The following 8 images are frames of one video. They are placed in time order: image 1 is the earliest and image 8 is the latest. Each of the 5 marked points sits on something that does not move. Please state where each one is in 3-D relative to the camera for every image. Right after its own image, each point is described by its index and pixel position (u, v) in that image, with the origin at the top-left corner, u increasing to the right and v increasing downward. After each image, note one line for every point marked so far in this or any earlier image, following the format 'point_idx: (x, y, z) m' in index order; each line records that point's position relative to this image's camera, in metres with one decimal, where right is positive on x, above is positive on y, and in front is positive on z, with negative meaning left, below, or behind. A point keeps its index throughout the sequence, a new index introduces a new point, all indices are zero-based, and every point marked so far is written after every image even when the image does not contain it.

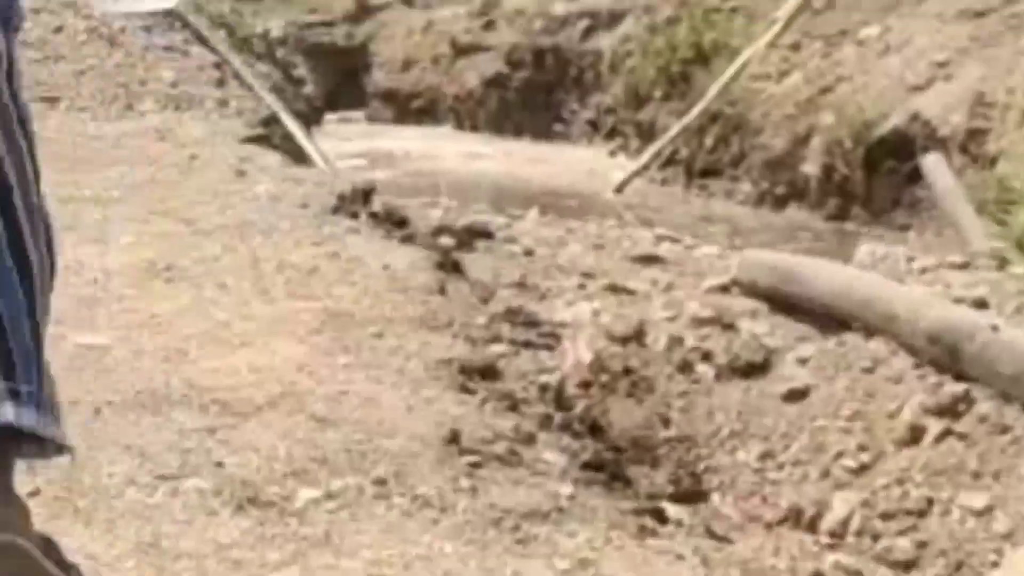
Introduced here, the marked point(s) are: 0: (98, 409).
0: (-1.3, -0.4, +3.1) m
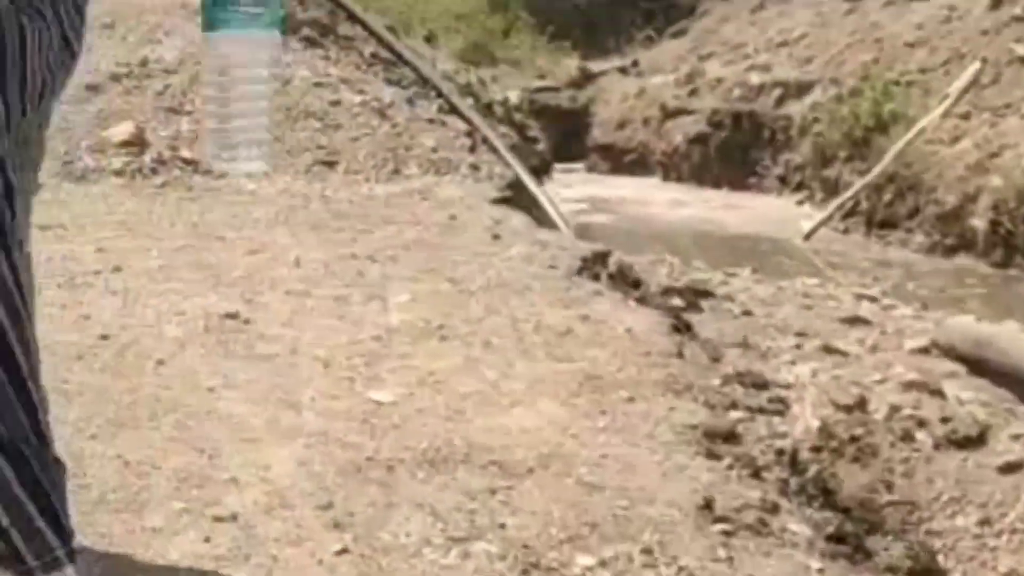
0: (-0.4, -0.6, +3.2) m
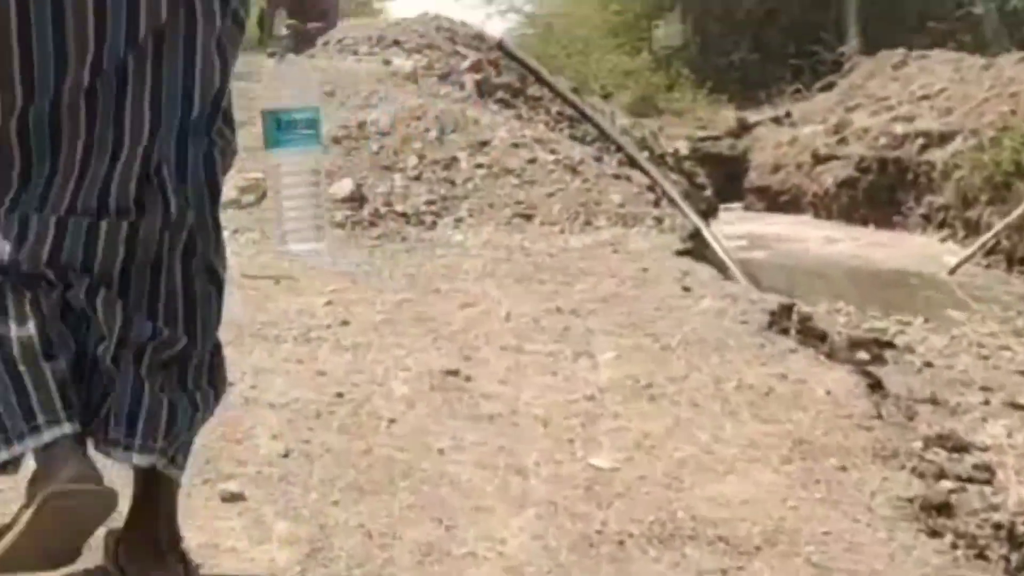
0: (+0.3, -0.8, +3.0) m
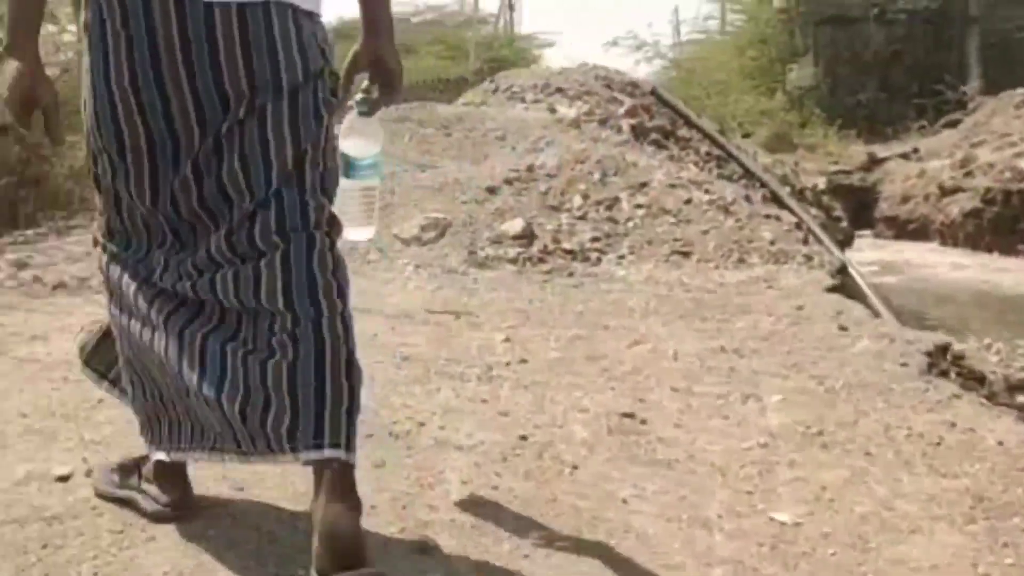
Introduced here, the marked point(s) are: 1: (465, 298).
0: (+0.8, -0.9, +2.8) m
1: (-0.2, 0.0, +4.3) m
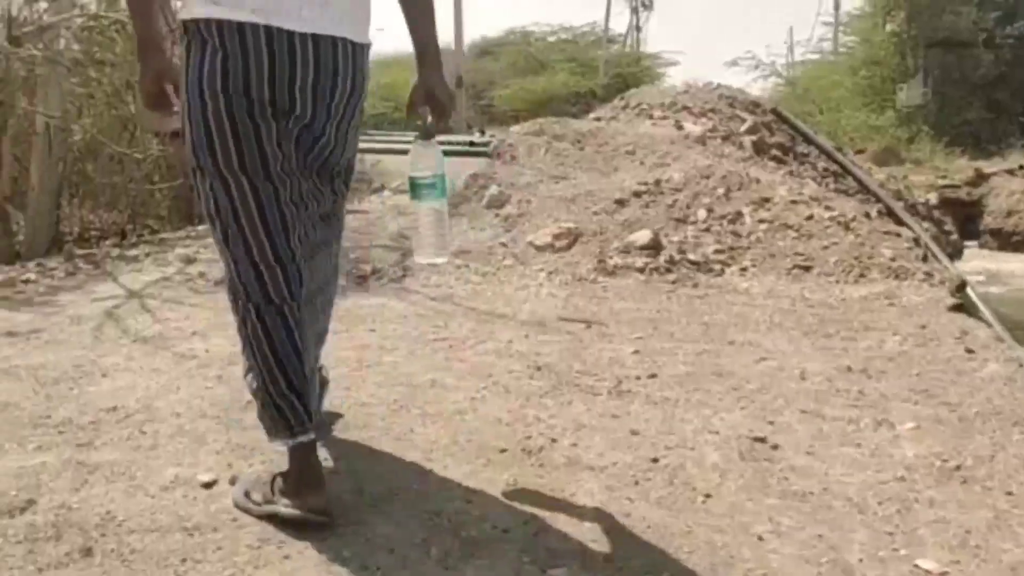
0: (+1.1, -1.0, +2.6) m
1: (+0.3, -0.1, +4.2) m
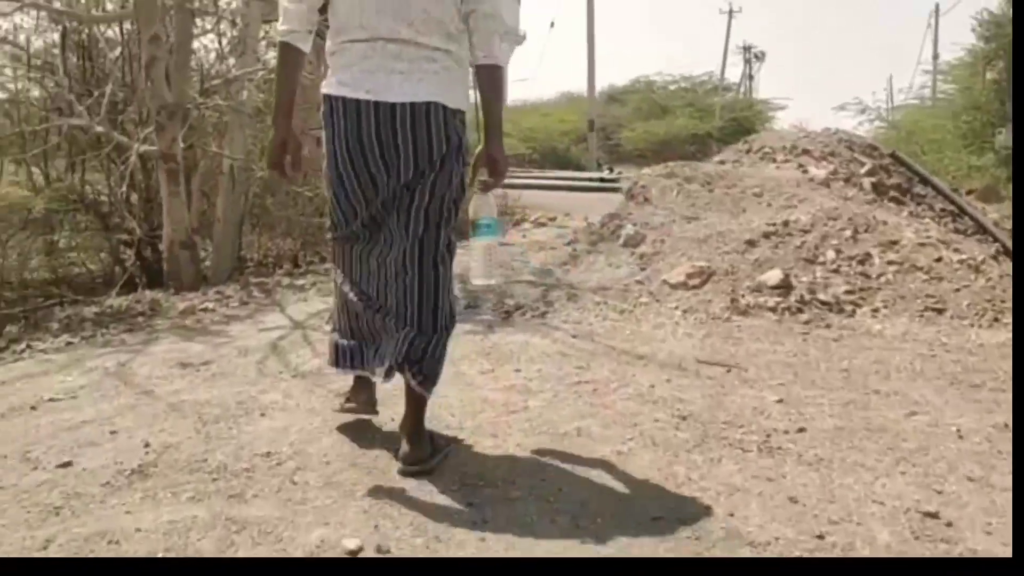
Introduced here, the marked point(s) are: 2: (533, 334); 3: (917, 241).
0: (+1.5, -1.1, +2.6) m
1: (+0.9, -0.2, +4.2) m
2: (+0.1, -0.2, +4.5) m
3: (+2.4, +0.3, +5.8) m
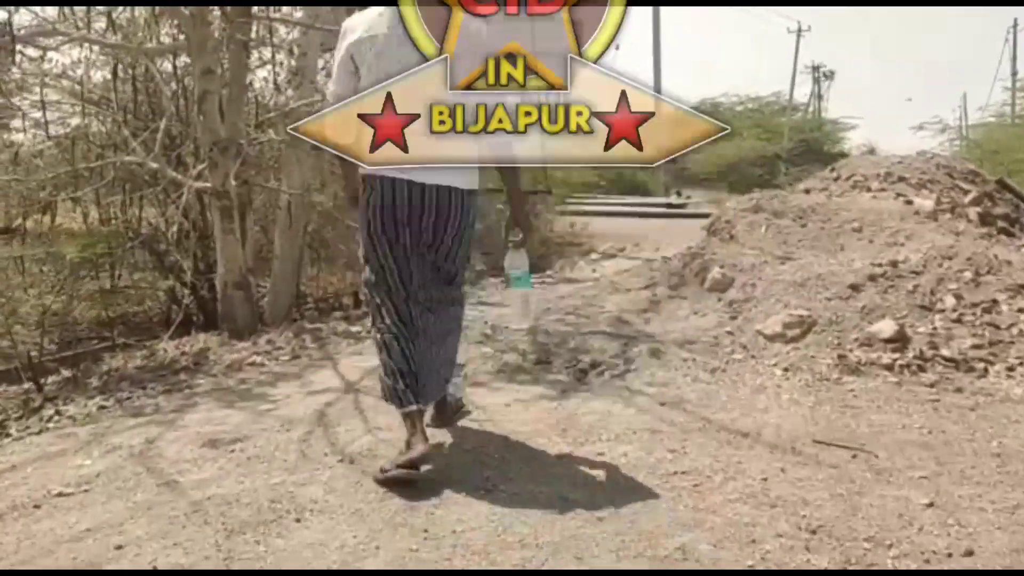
0: (+1.7, -1.3, +1.9) m
1: (+1.2, -0.5, +3.6) m
2: (+0.4, -0.4, +3.9) m
3: (+2.8, 0.0, +5.1) m
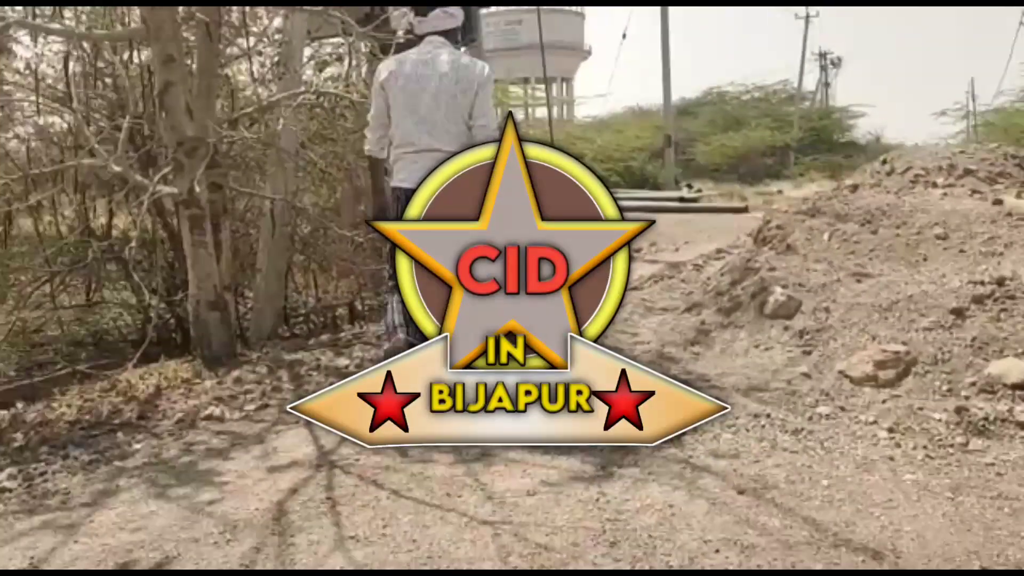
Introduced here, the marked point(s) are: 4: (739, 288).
0: (+1.8, -1.4, +0.9) m
1: (+1.3, -0.6, +2.6) m
2: (+0.5, -0.6, +2.9) m
3: (+2.9, -0.1, +4.0) m
4: (+1.1, 0.0, +4.9) m
